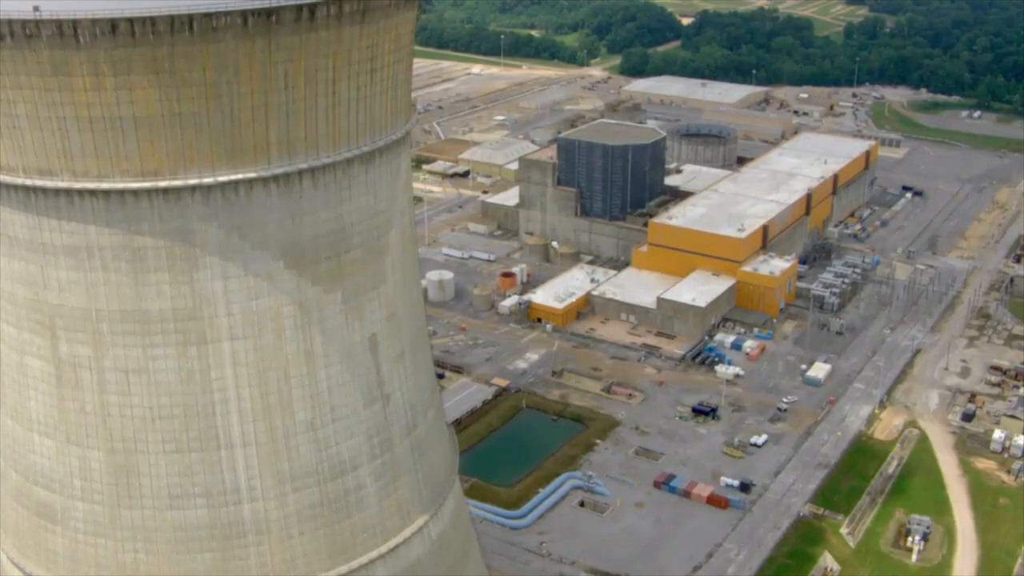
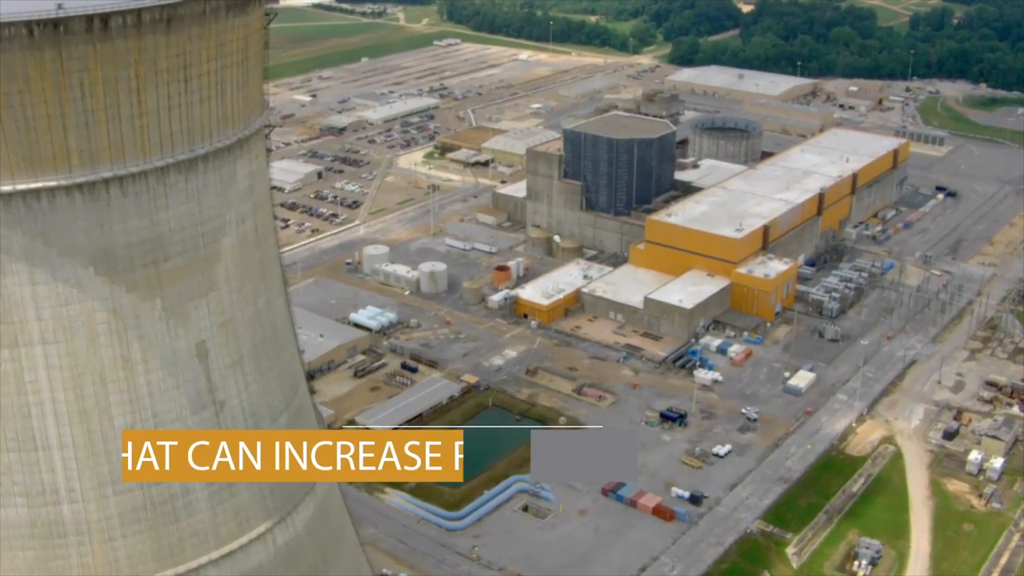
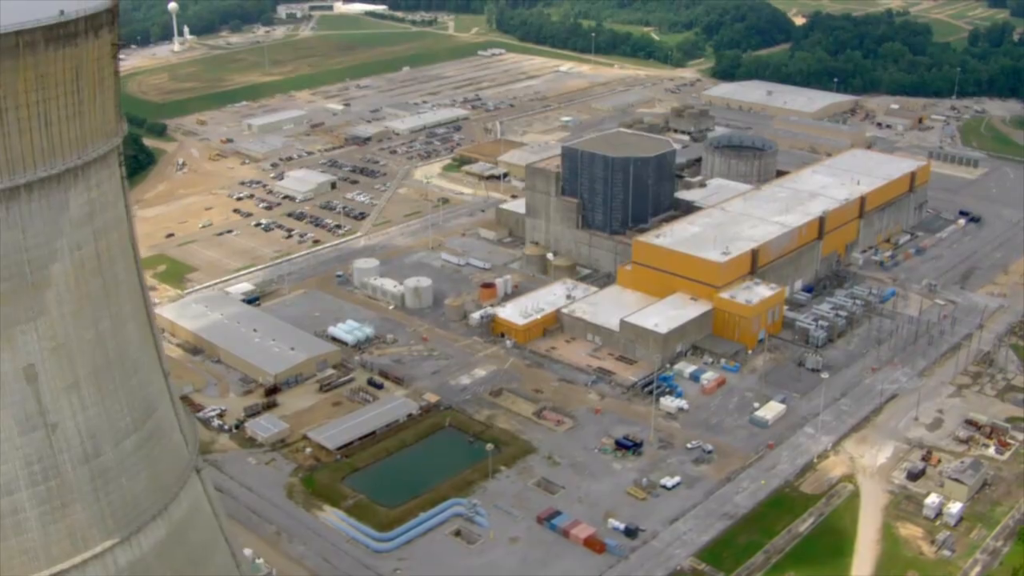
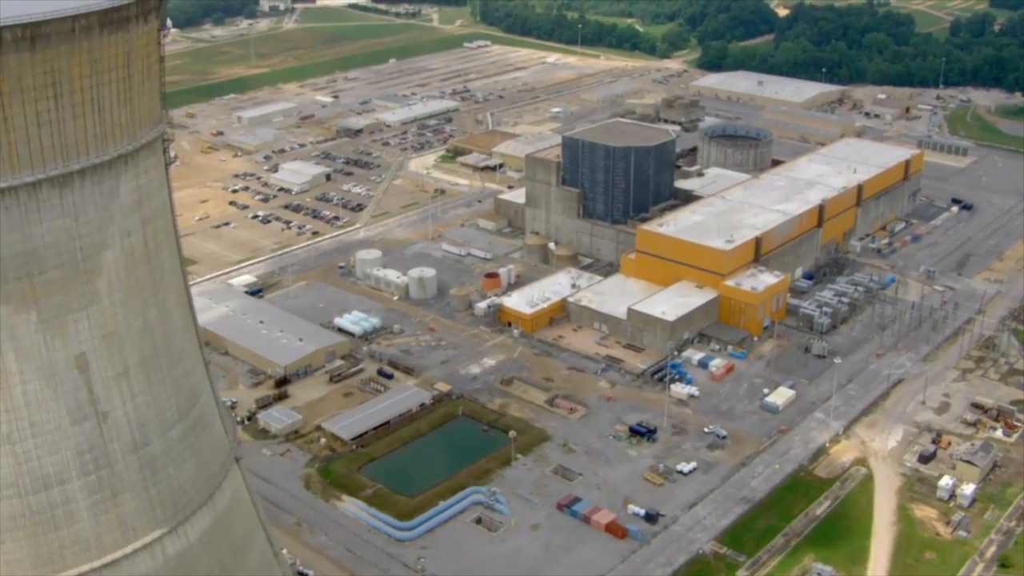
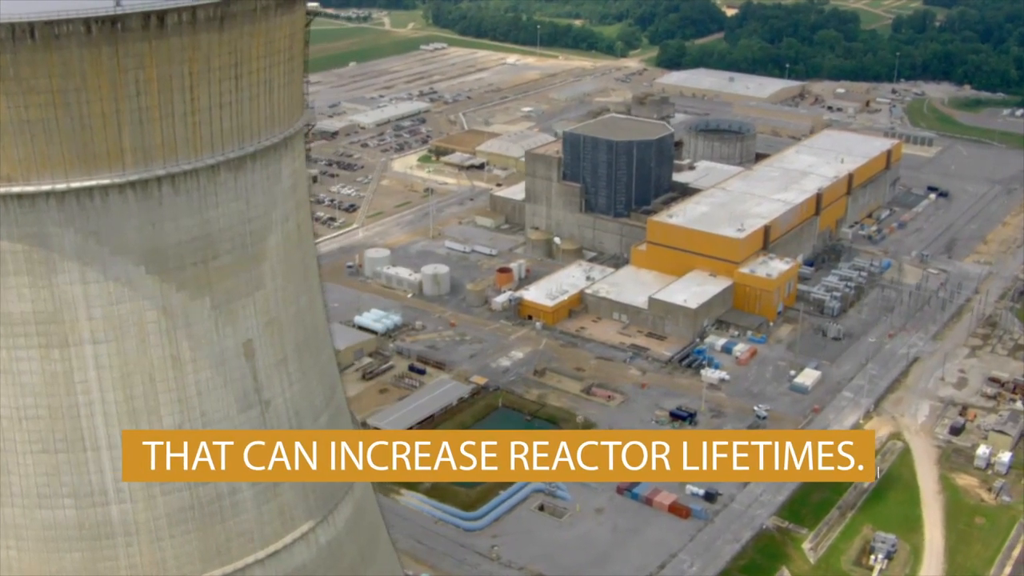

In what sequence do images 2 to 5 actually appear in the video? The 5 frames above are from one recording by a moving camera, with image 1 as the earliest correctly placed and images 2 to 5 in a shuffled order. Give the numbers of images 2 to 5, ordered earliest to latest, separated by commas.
5, 2, 4, 3
